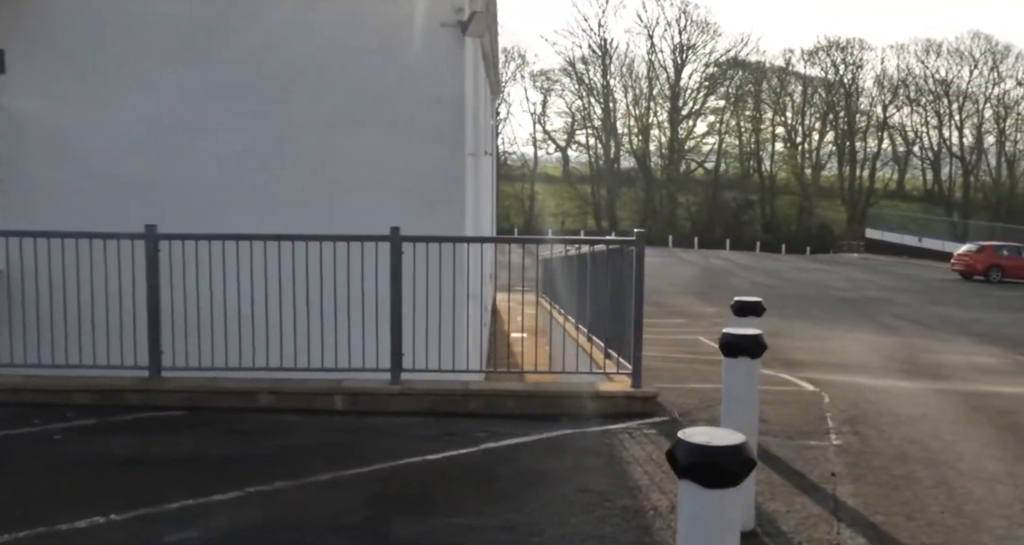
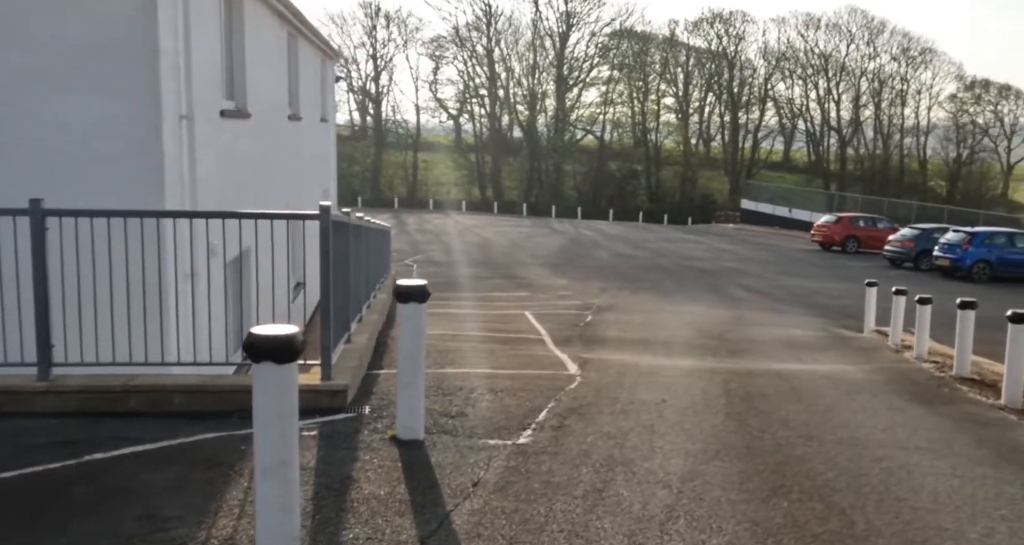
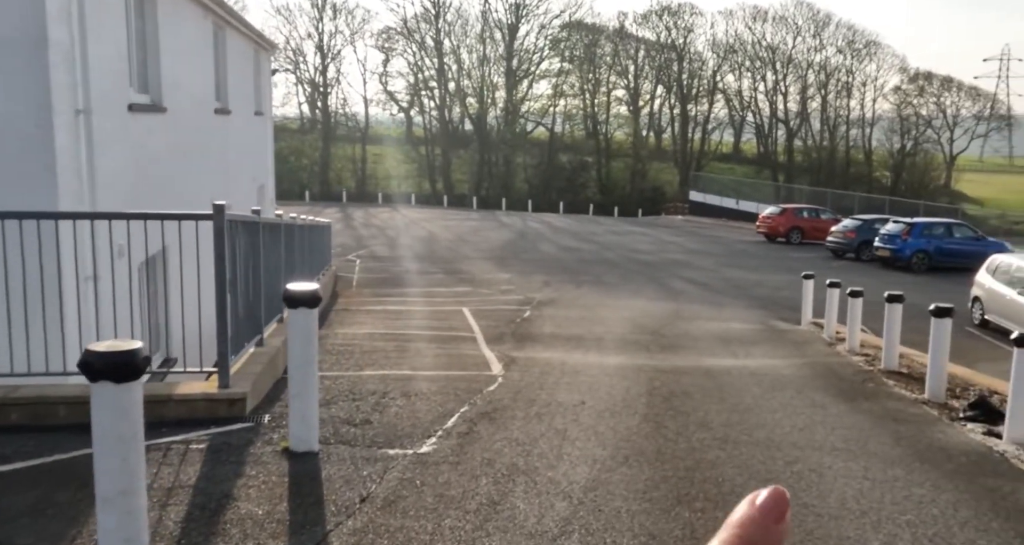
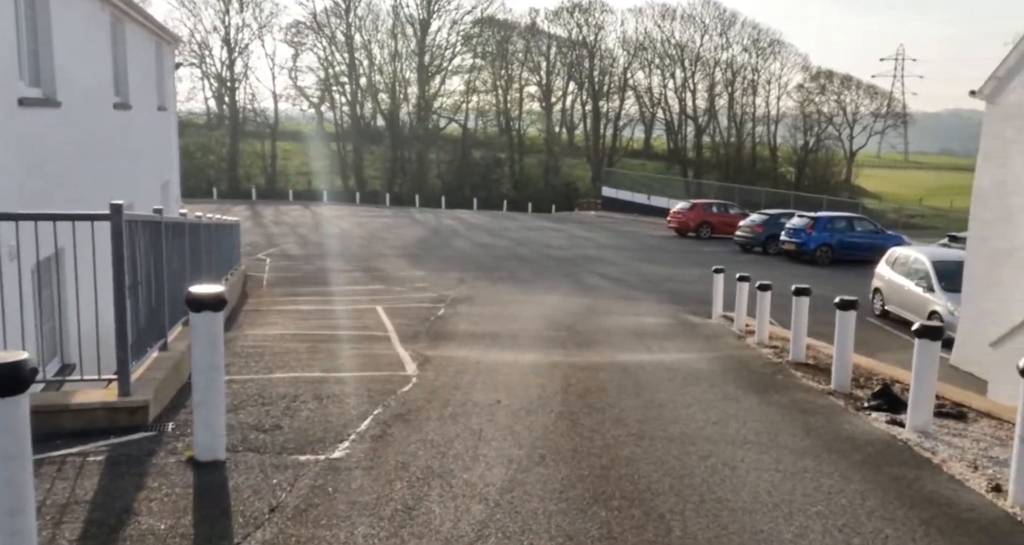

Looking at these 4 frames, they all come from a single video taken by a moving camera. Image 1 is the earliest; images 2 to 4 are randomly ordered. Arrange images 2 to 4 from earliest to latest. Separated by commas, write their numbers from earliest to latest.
2, 3, 4
